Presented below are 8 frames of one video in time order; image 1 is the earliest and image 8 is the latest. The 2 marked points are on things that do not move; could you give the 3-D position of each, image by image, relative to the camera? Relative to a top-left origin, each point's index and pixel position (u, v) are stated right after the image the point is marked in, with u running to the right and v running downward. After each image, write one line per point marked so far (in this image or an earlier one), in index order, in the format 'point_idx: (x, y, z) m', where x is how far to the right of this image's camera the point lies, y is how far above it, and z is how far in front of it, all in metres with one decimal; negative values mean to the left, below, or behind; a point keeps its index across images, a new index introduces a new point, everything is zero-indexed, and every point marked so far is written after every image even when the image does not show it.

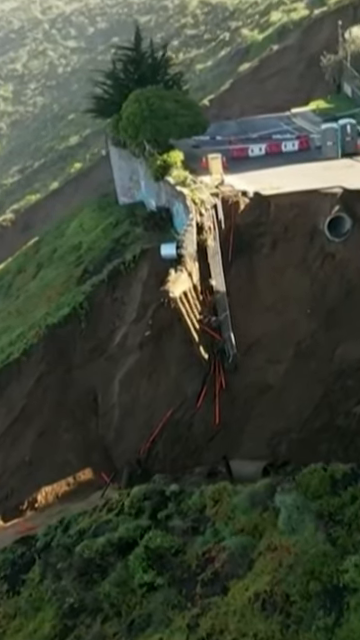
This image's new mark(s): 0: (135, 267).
0: (-1.2, +1.4, +17.6) m
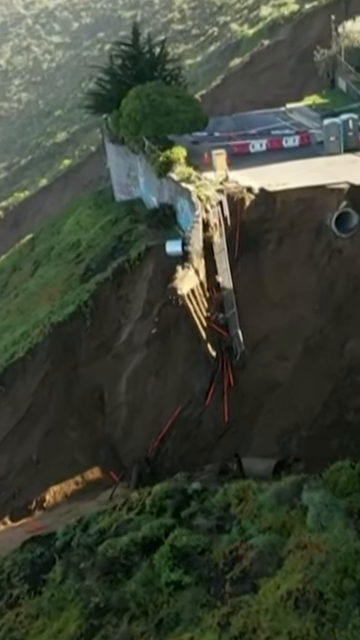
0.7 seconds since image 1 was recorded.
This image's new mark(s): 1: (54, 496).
0: (-1.1, +1.4, +17.5) m
1: (-3.1, -4.3, +16.7) m
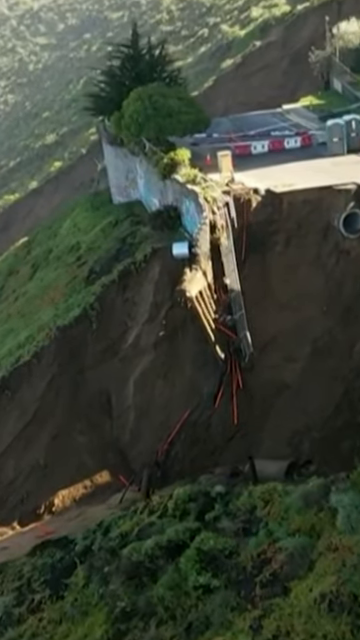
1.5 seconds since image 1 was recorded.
0: (-0.9, +1.3, +17.5) m
1: (-2.8, -4.3, +16.7) m
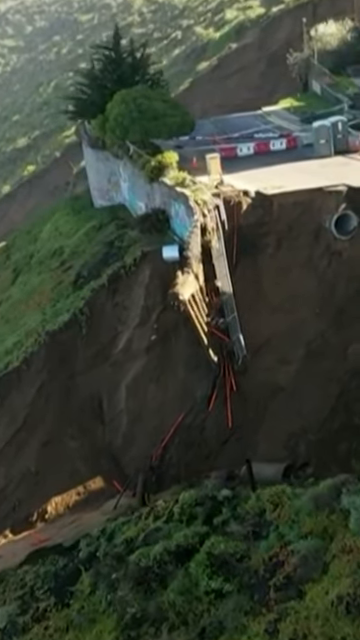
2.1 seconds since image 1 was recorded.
0: (-1.1, +1.2, +17.5) m
1: (-3.0, -4.5, +16.6) m
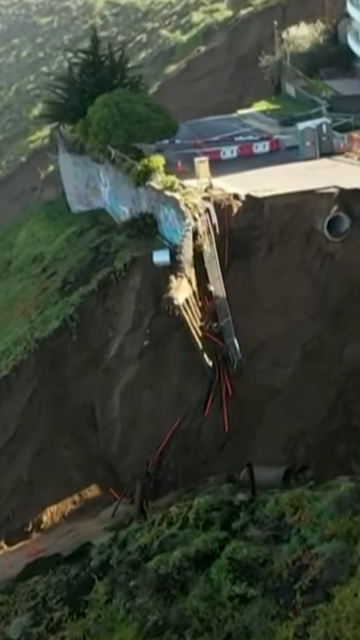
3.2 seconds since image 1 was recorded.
0: (-1.3, +1.1, +17.4) m
1: (-3.0, -4.6, +16.5) m
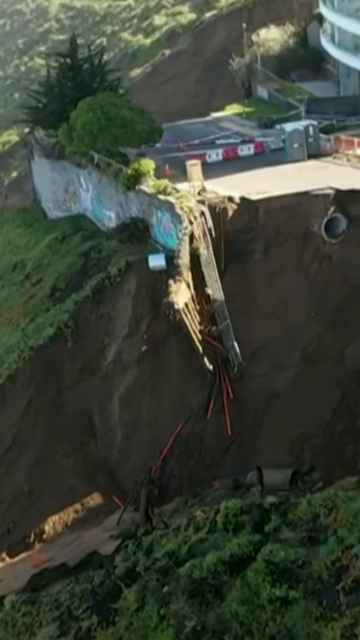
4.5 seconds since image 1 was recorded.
0: (-1.4, +1.0, +17.4) m
1: (-2.9, -4.8, +16.4) m
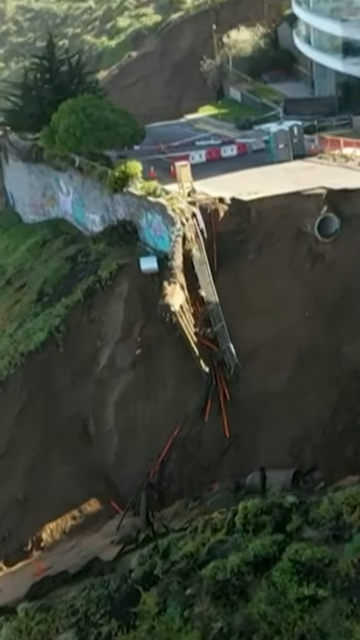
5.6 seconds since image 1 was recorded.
0: (-1.6, +0.9, +17.3) m
1: (-3.0, -4.9, +16.3) m
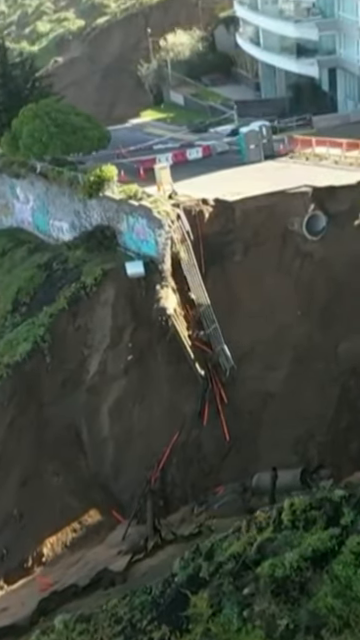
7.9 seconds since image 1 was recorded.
0: (-1.8, +0.8, +17.2) m
1: (-2.9, -5.1, +16.0) m
